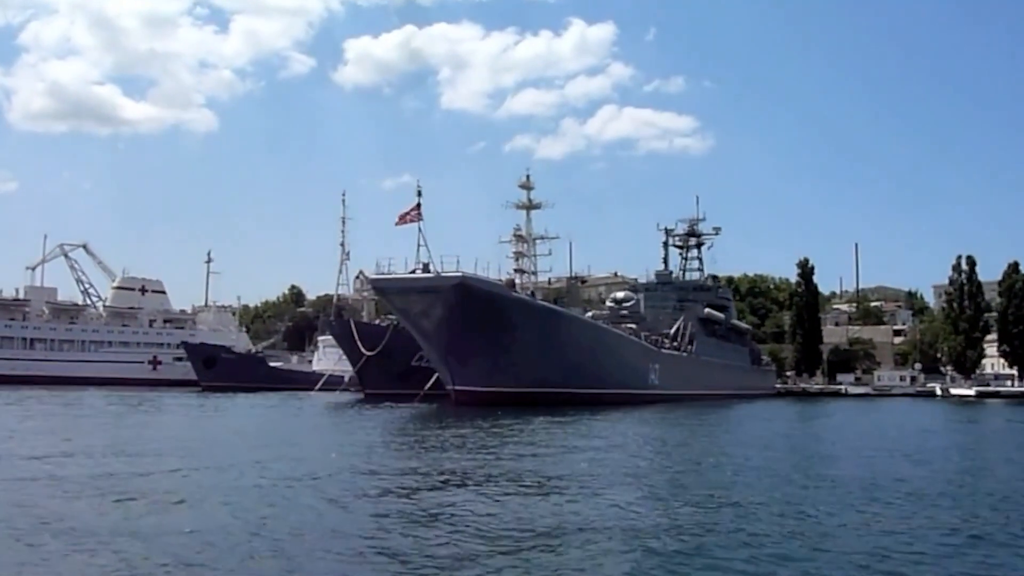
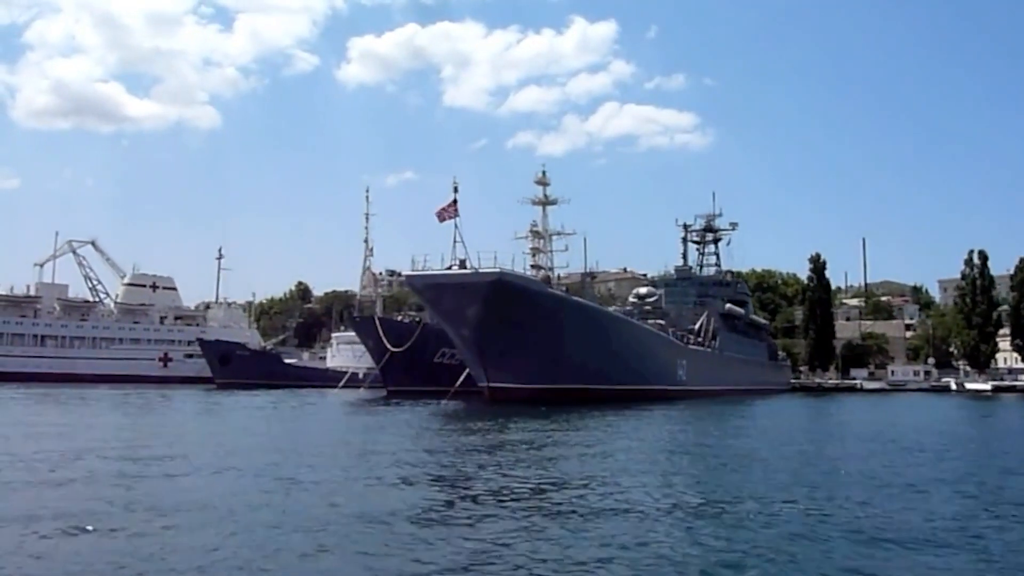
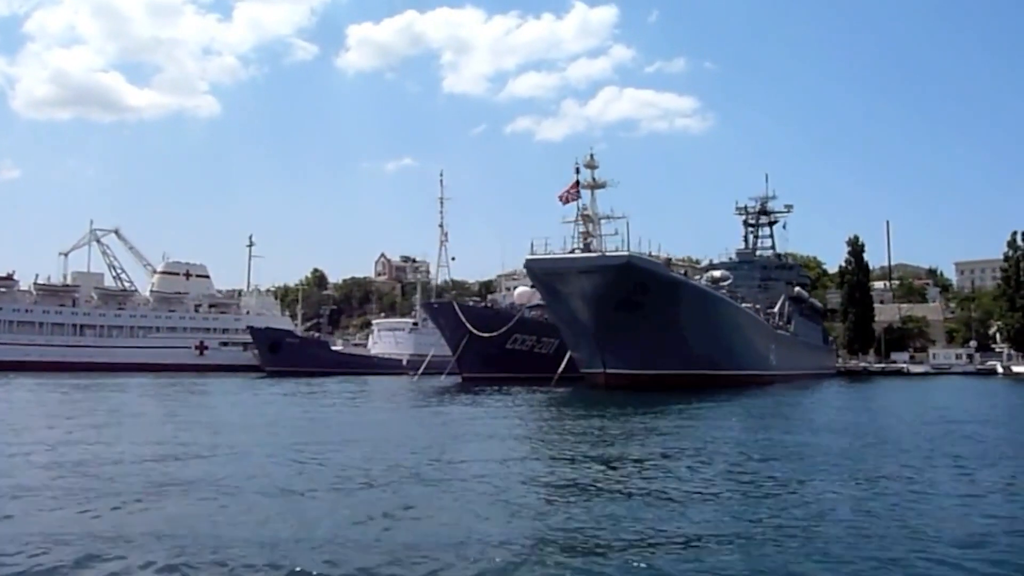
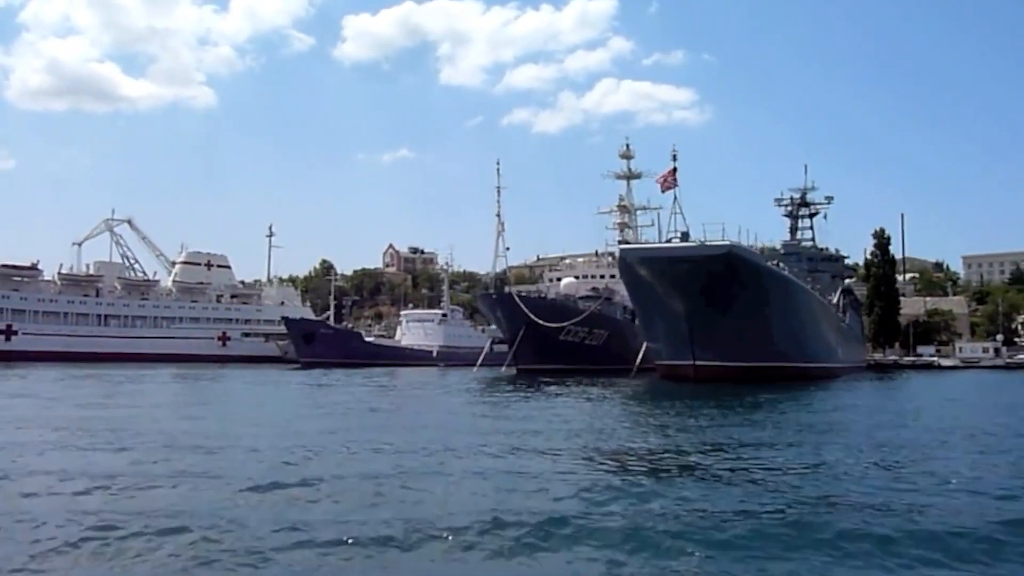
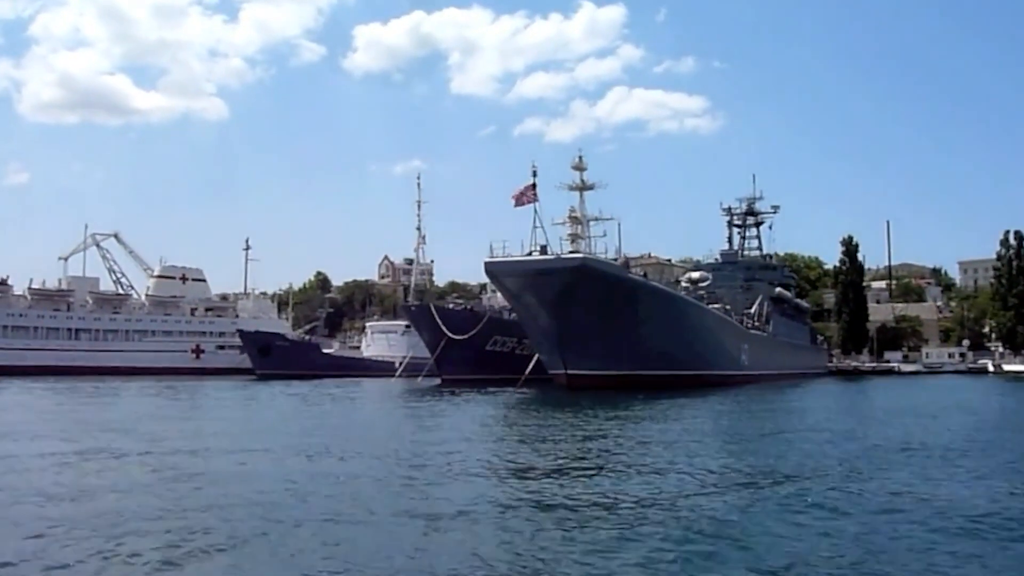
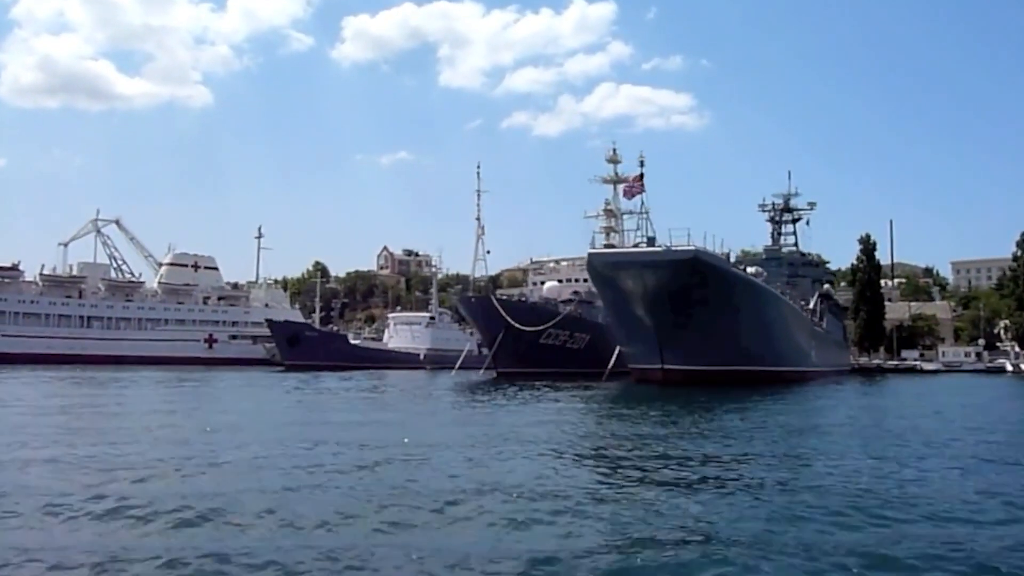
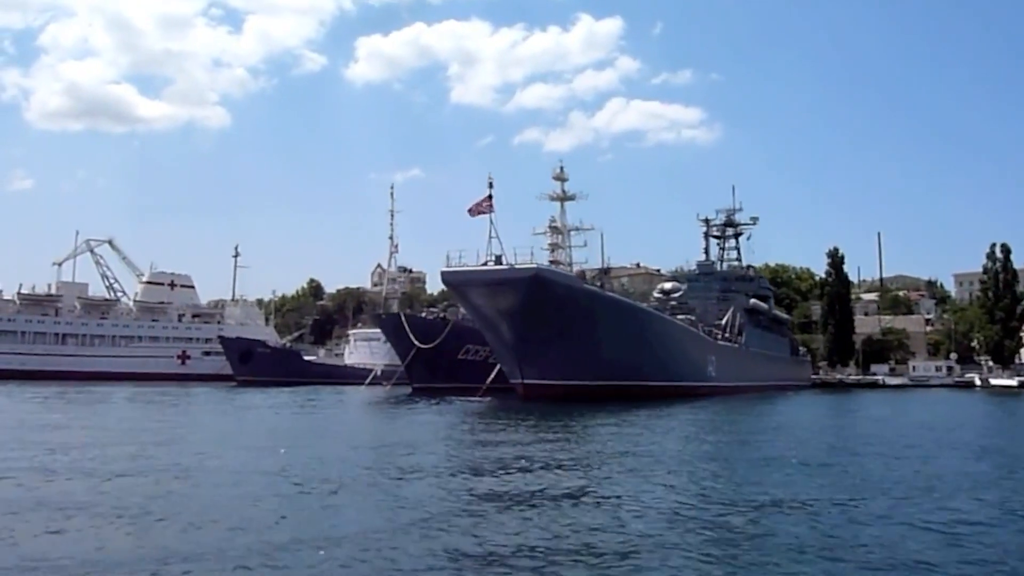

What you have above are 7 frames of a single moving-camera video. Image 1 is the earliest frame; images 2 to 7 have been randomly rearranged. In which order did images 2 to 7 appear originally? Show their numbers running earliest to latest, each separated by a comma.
2, 7, 5, 3, 6, 4
